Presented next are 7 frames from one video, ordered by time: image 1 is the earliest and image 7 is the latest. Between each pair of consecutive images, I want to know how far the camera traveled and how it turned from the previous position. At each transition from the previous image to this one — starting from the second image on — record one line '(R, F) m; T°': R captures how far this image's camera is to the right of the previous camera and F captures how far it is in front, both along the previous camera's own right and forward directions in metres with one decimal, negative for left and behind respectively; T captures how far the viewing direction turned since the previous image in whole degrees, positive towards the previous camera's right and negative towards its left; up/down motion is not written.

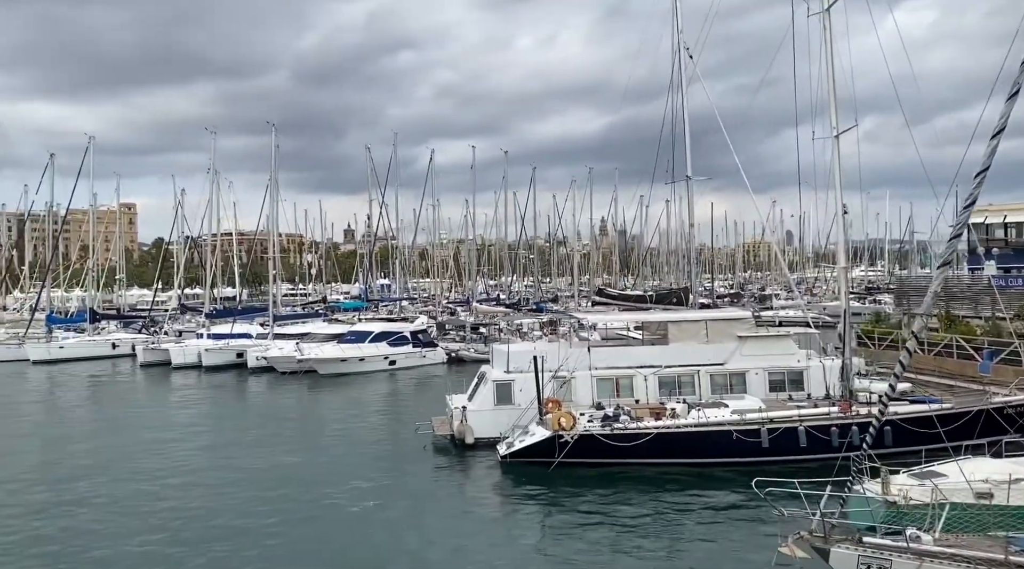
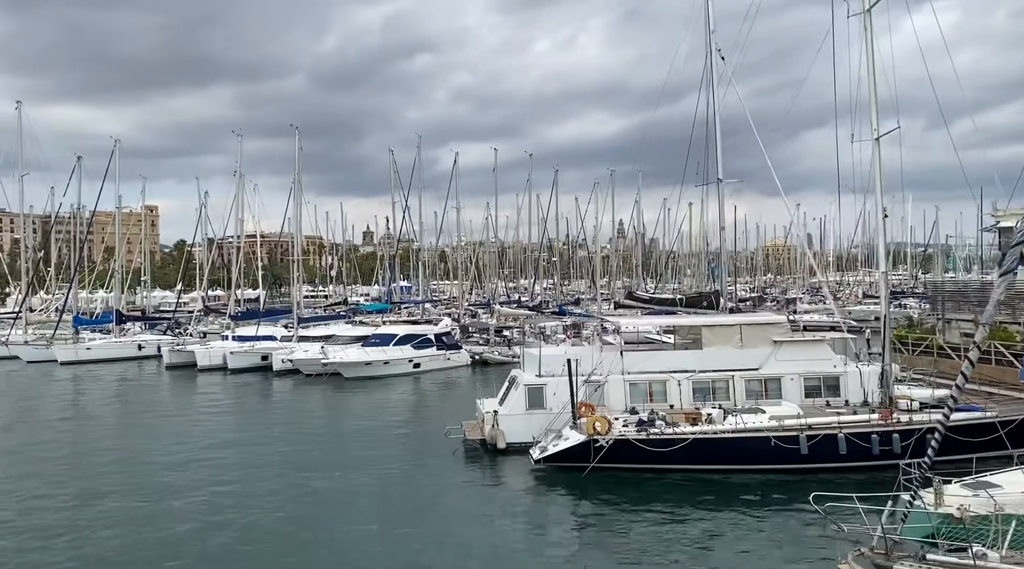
(-0.4, +0.3) m; -1°
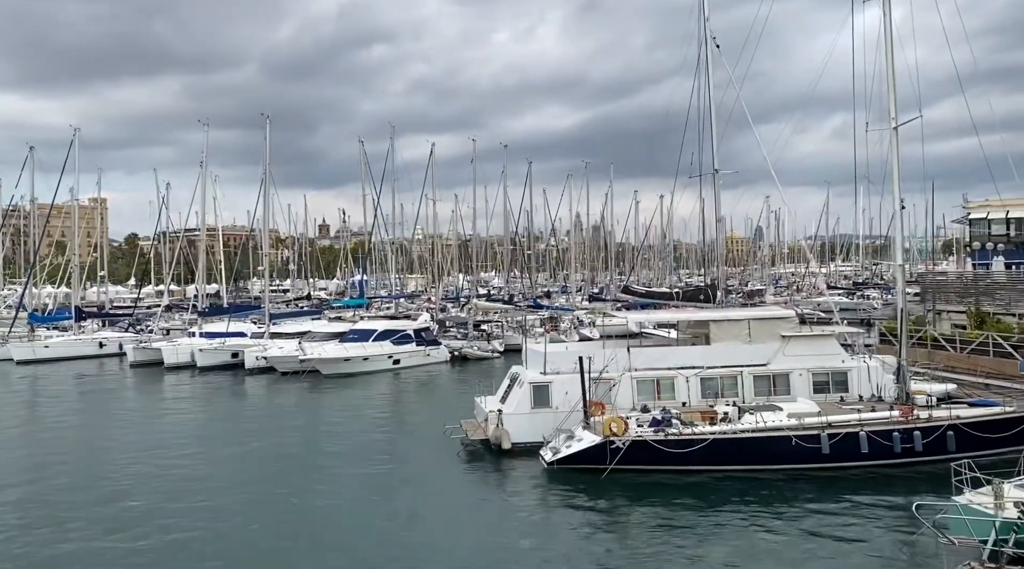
(-1.4, +1.0) m; +3°
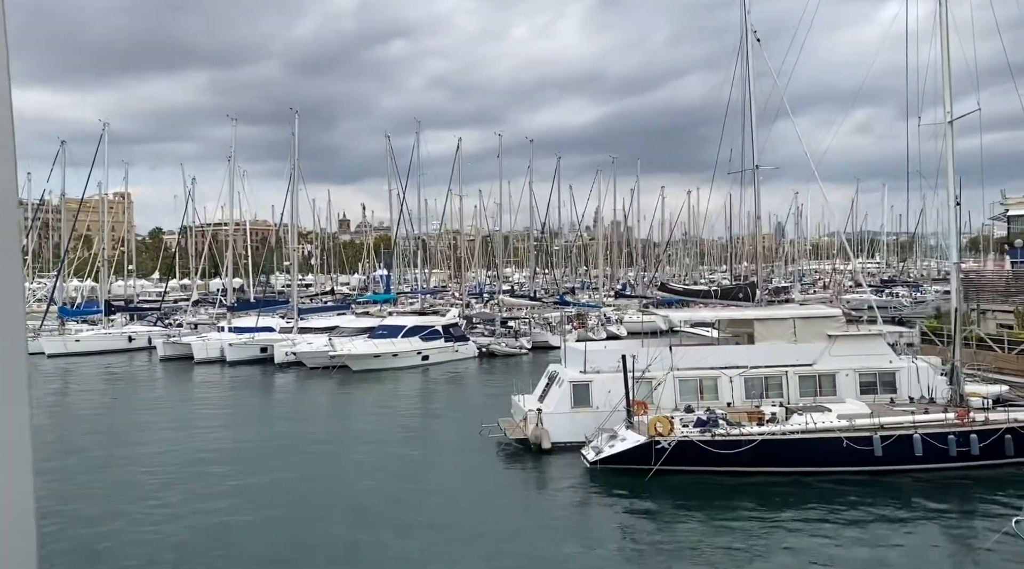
(-0.6, +0.5) m; -1°
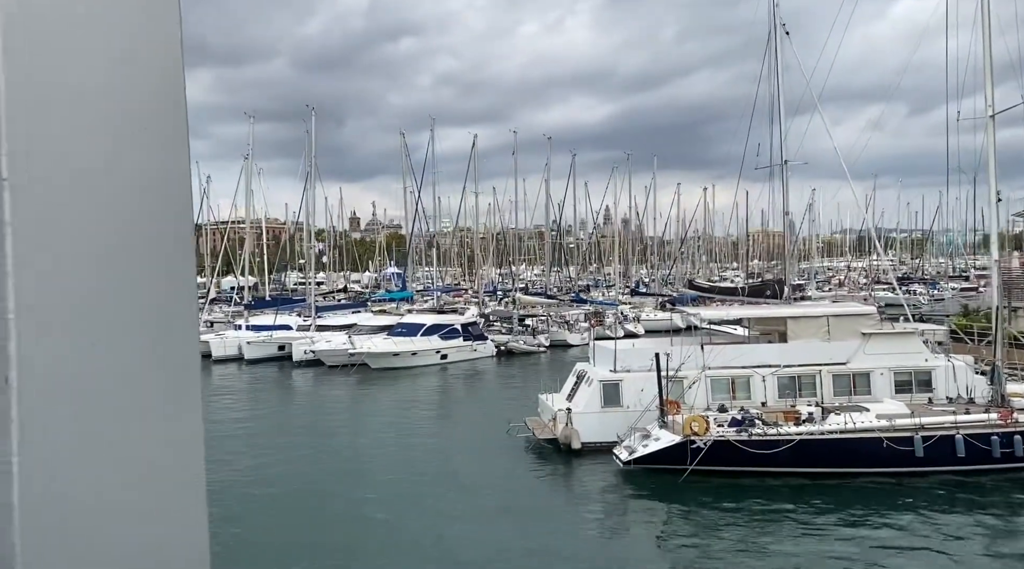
(-0.5, +0.4) m; 0°
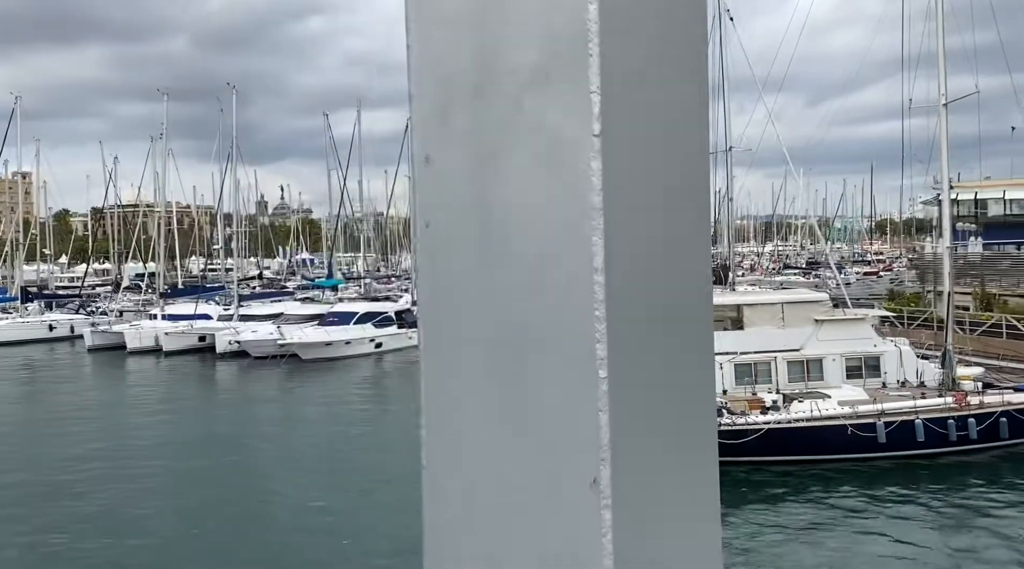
(-1.4, +0.6) m; +6°
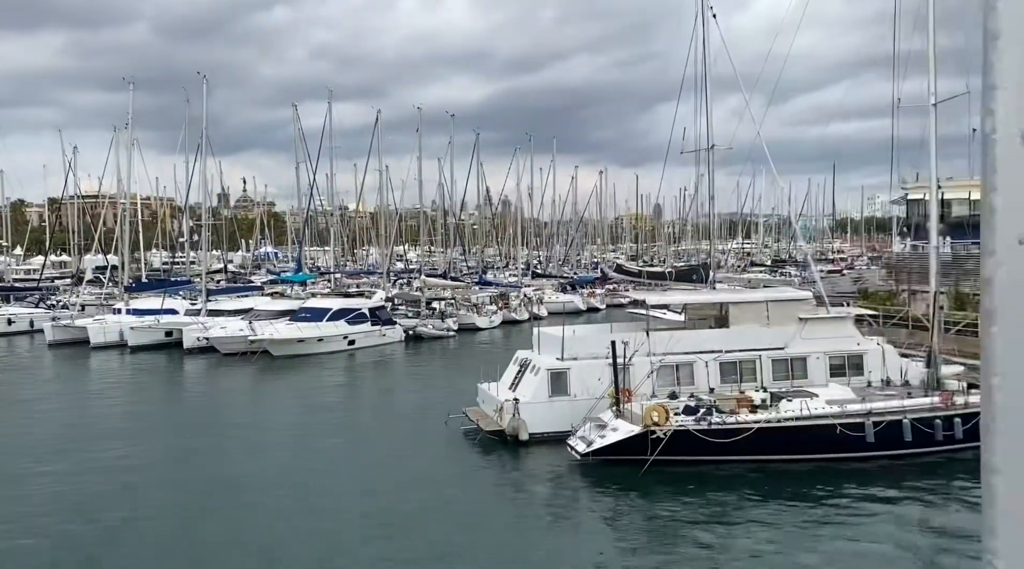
(-0.6, +0.4) m; +2°
